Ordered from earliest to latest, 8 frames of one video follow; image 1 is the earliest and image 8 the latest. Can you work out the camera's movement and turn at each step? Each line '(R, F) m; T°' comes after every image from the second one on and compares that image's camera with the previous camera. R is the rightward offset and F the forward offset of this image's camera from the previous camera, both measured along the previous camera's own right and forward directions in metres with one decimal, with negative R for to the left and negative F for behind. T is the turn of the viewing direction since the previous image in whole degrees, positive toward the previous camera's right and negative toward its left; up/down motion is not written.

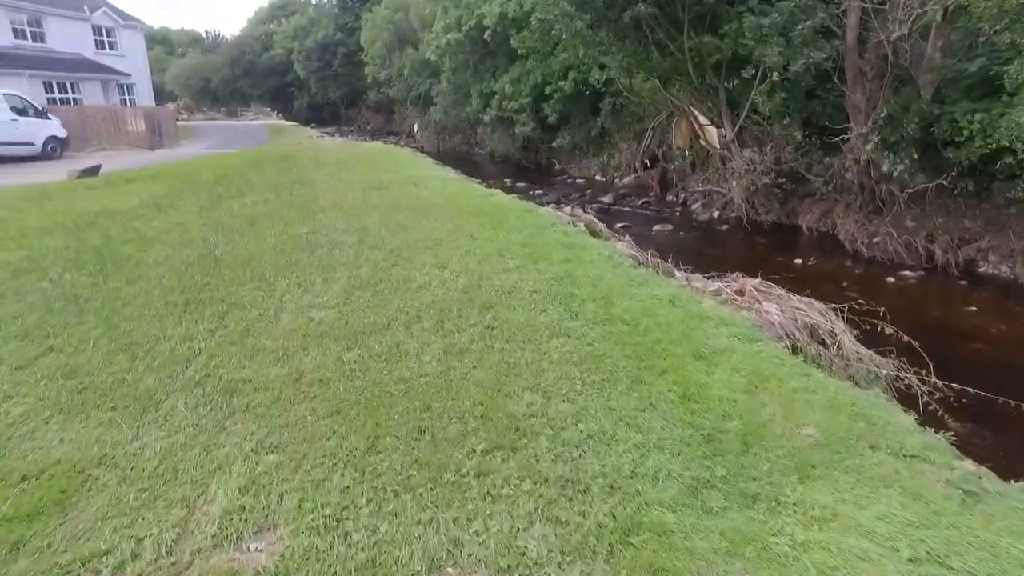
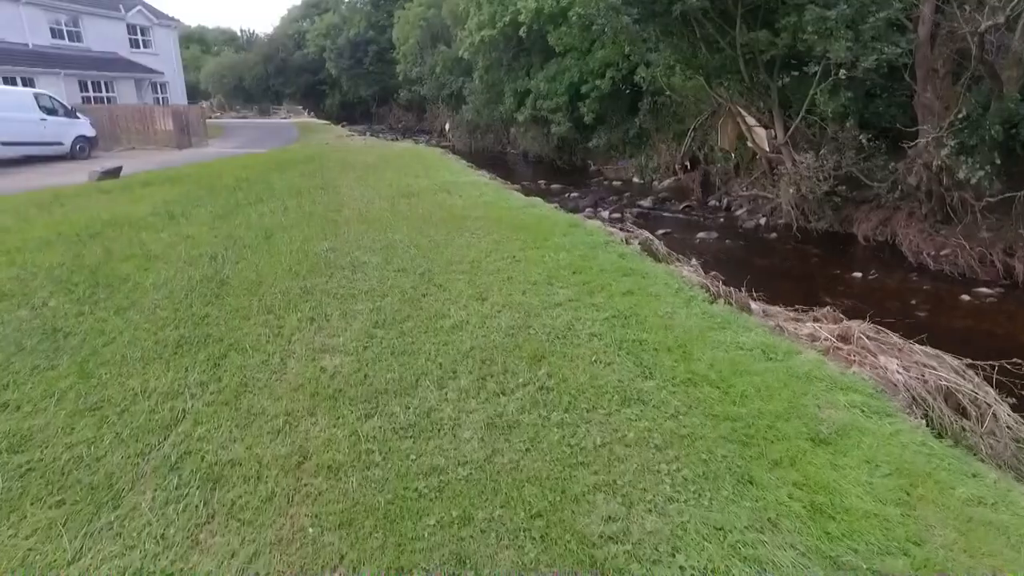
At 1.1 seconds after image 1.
(-0.2, +1.0) m; -2°
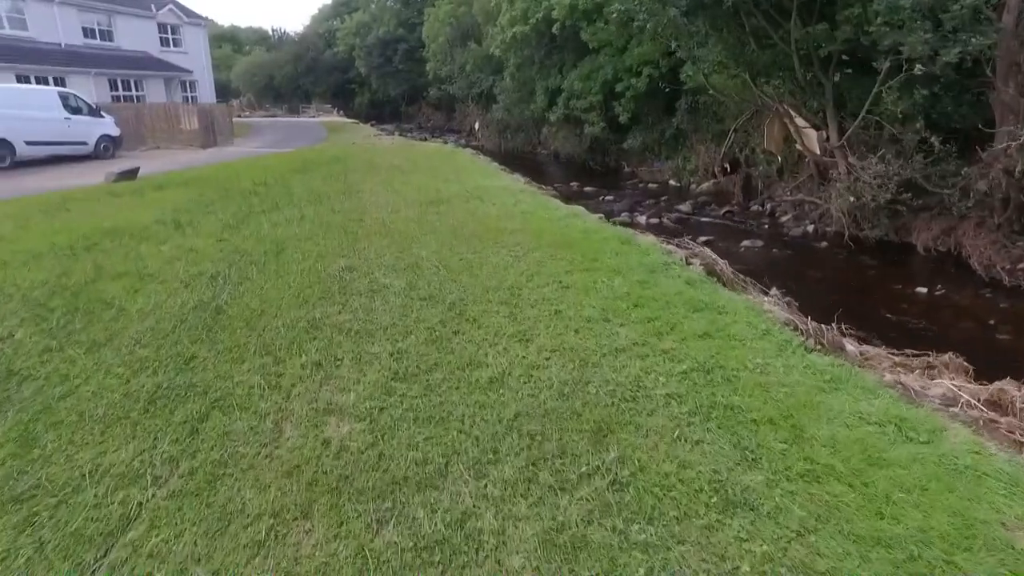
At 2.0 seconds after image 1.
(-0.2, +0.9) m; -2°
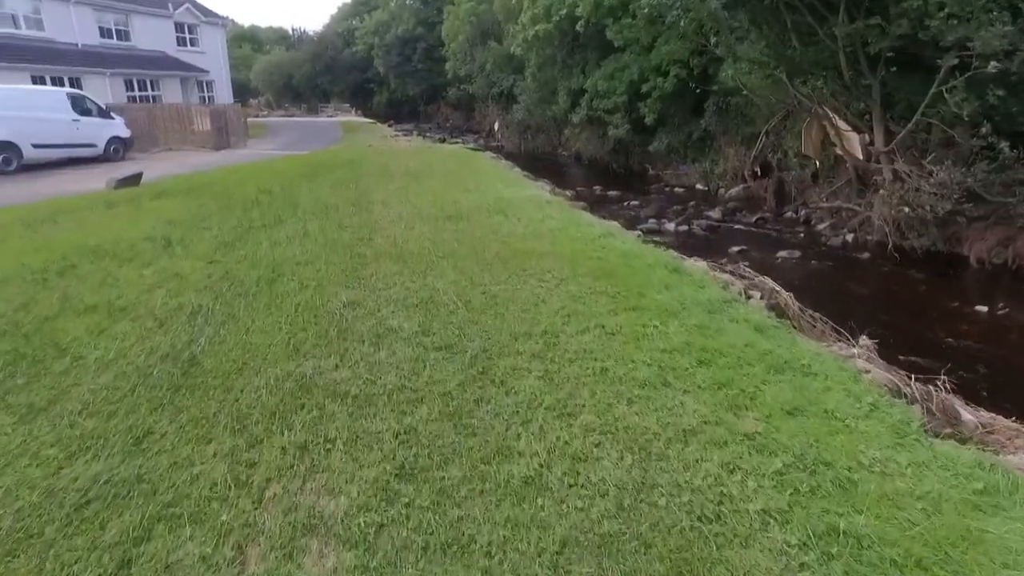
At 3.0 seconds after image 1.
(-0.1, +0.9) m; -2°
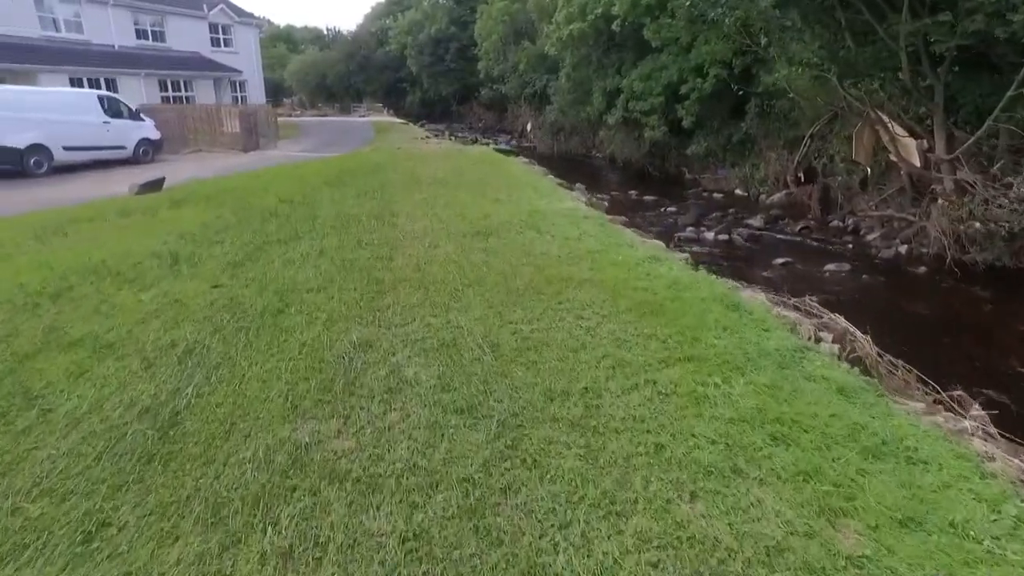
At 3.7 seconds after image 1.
(0.0, +0.7) m; -3°
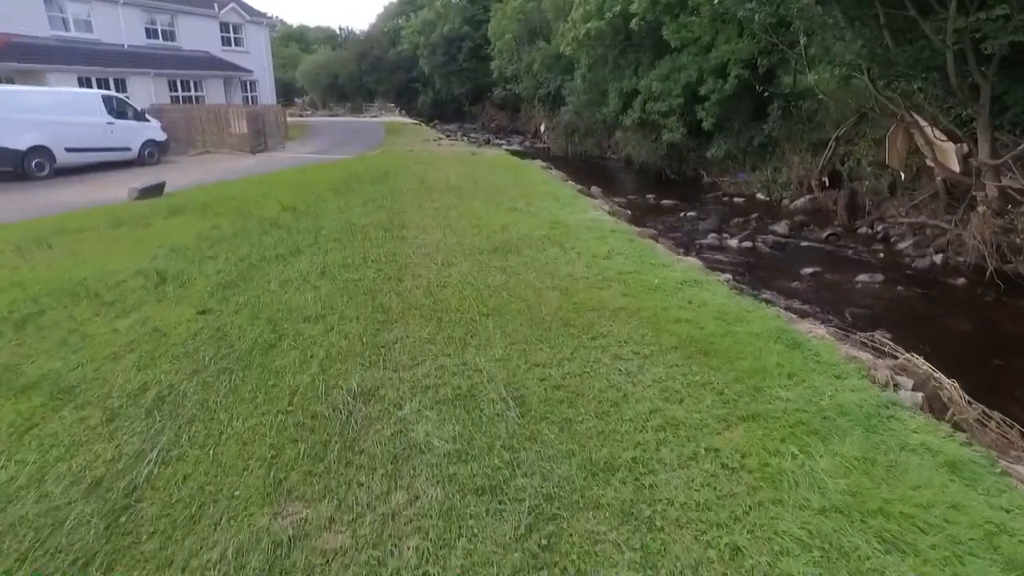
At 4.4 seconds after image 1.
(-0.1, +0.7) m; -1°
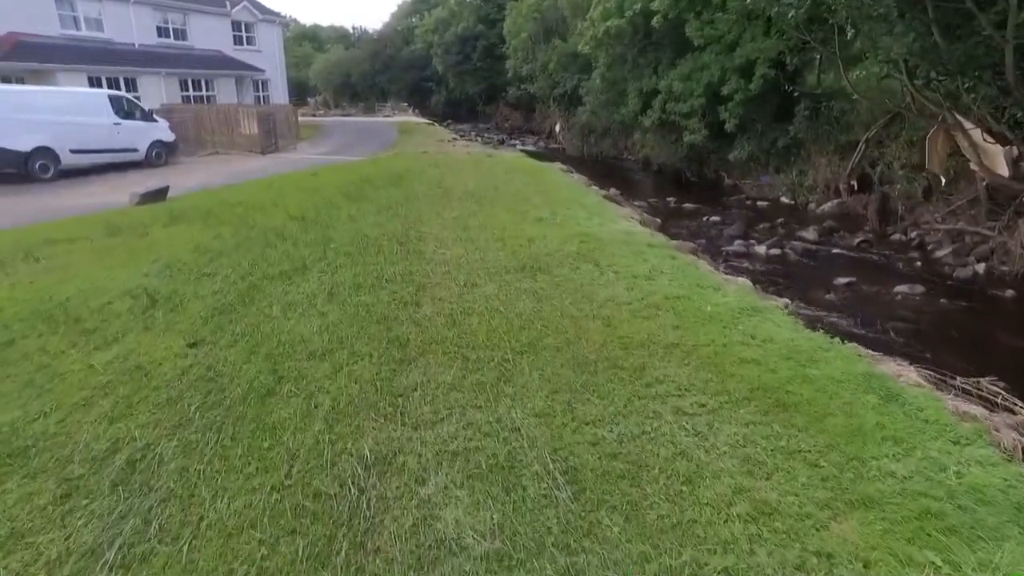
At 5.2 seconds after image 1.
(-0.2, +0.7) m; -1°
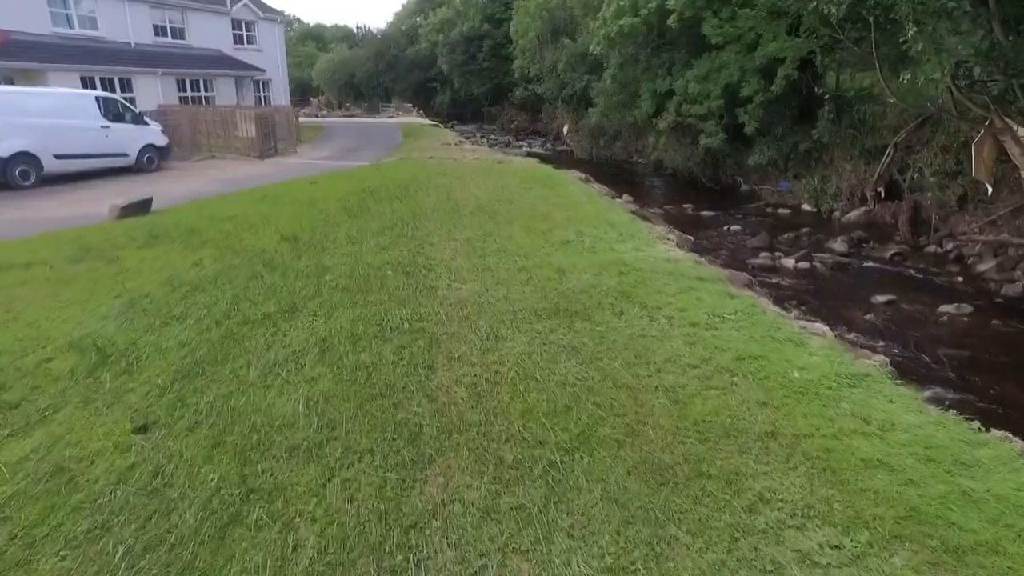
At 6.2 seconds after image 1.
(-0.2, +1.1) m; 0°
